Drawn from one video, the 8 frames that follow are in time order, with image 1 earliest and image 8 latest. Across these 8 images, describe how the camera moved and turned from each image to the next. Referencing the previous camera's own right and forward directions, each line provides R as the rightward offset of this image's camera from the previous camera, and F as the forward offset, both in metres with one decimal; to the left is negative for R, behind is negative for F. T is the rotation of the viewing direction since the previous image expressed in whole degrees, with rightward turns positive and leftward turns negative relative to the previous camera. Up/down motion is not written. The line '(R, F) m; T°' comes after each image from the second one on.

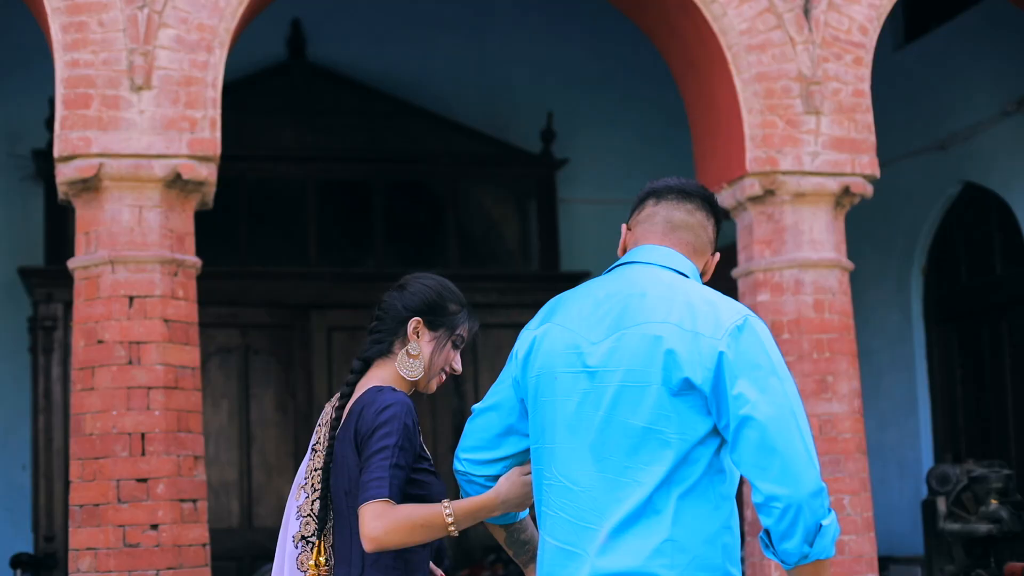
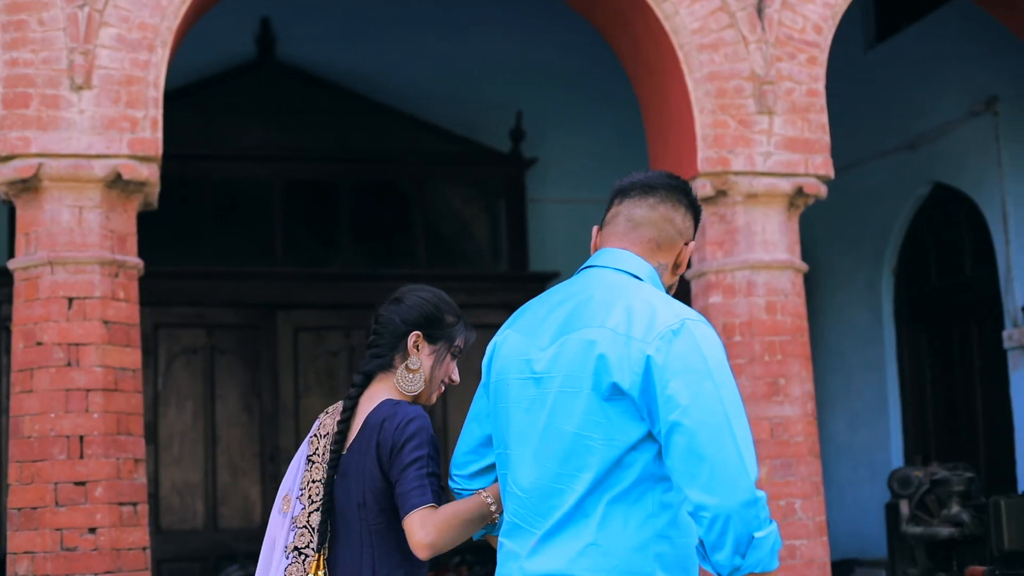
(+0.3, +0.1) m; 0°
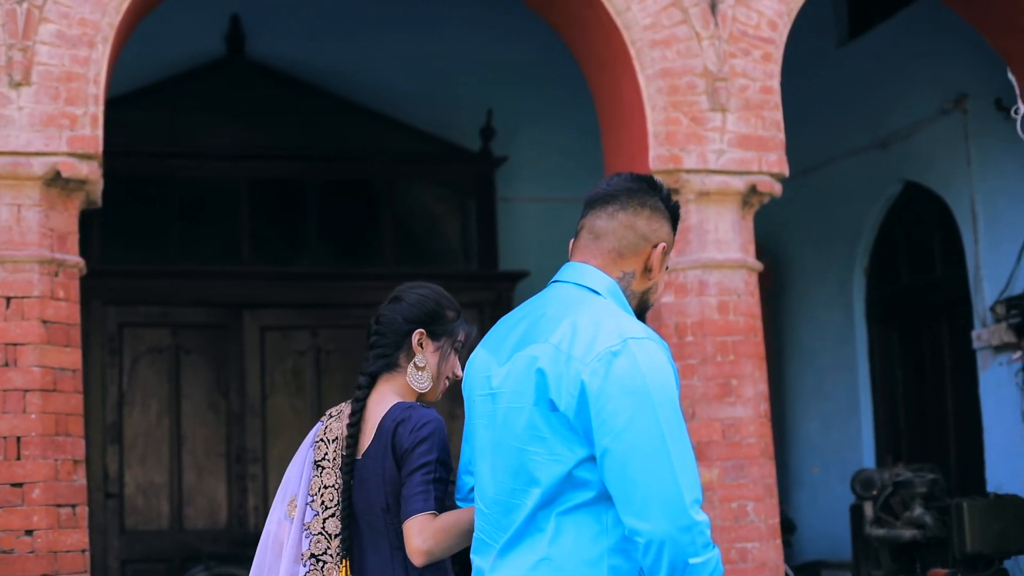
(+0.3, +0.1) m; 0°
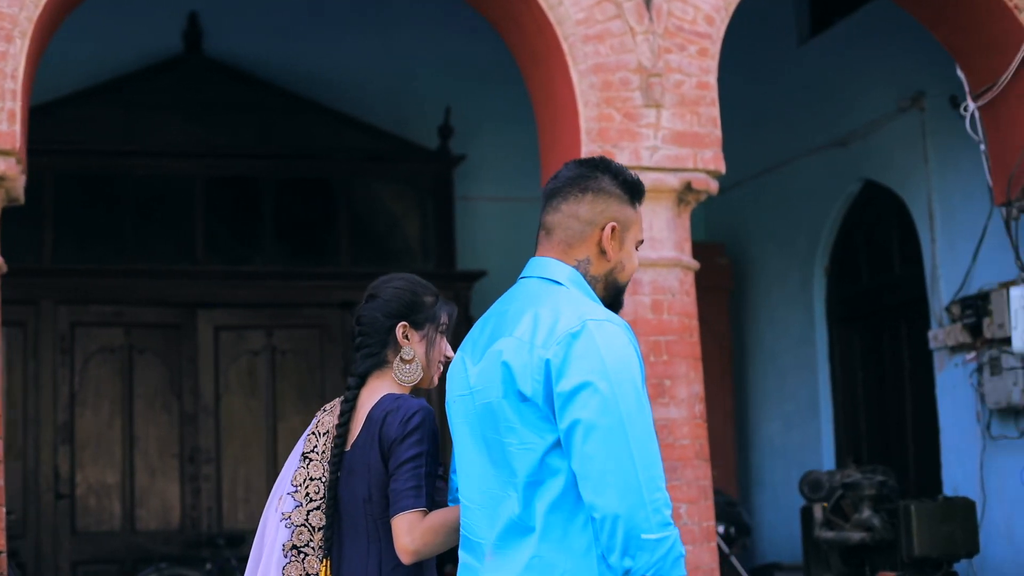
(+0.3, +0.1) m; 0°
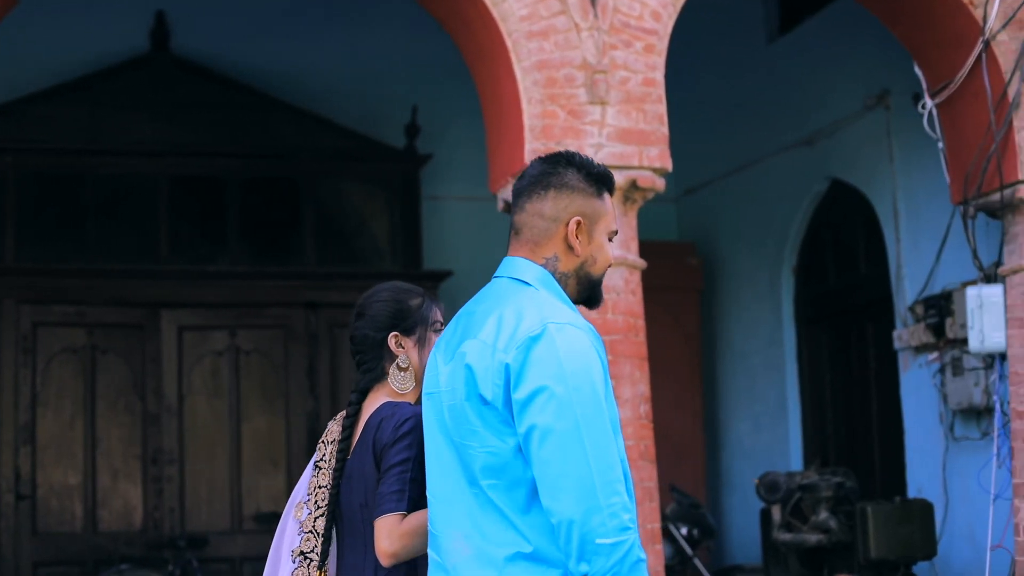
(+0.3, +0.1) m; 0°
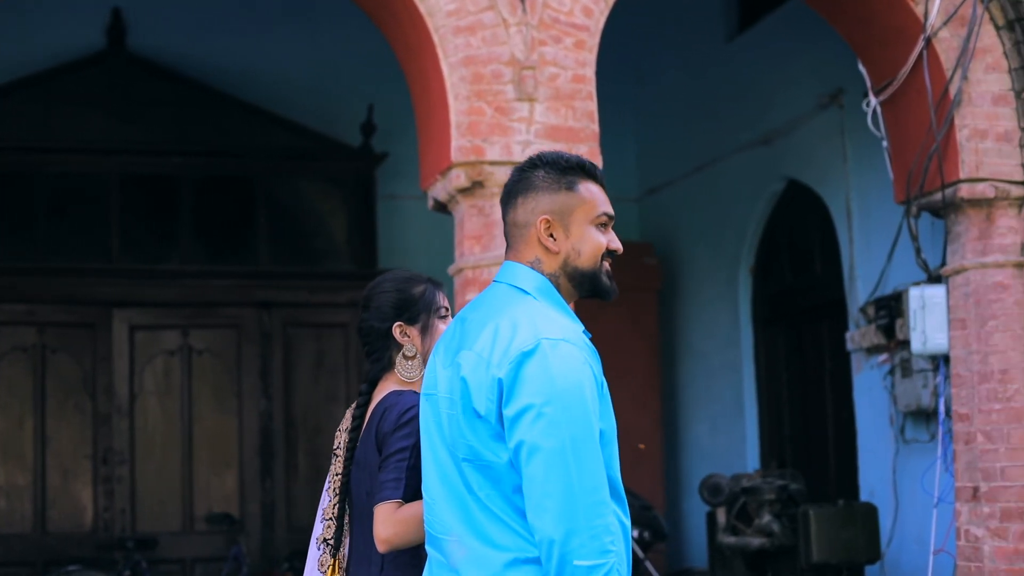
(+0.4, +0.1) m; 0°
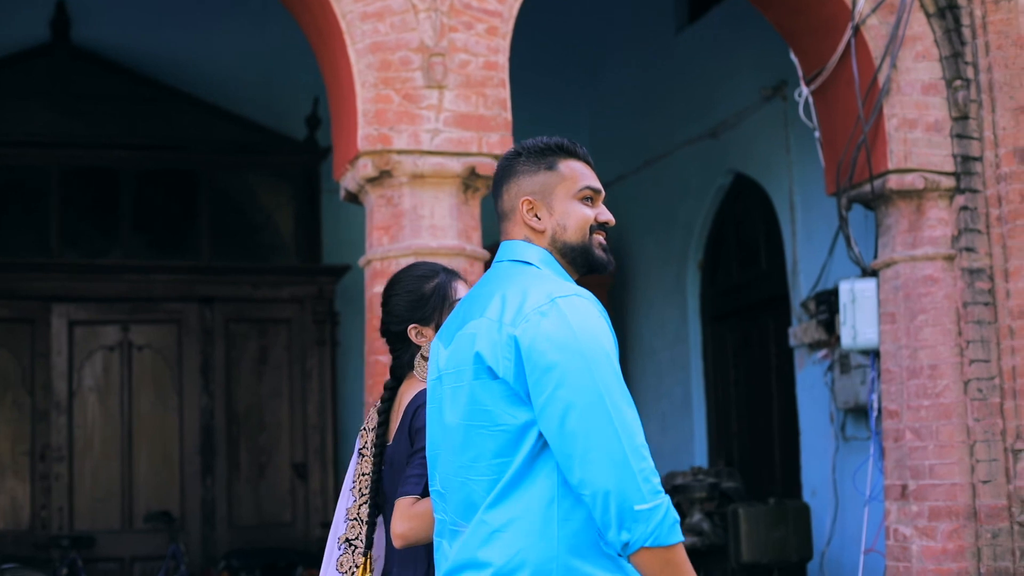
(+0.4, +0.1) m; 0°
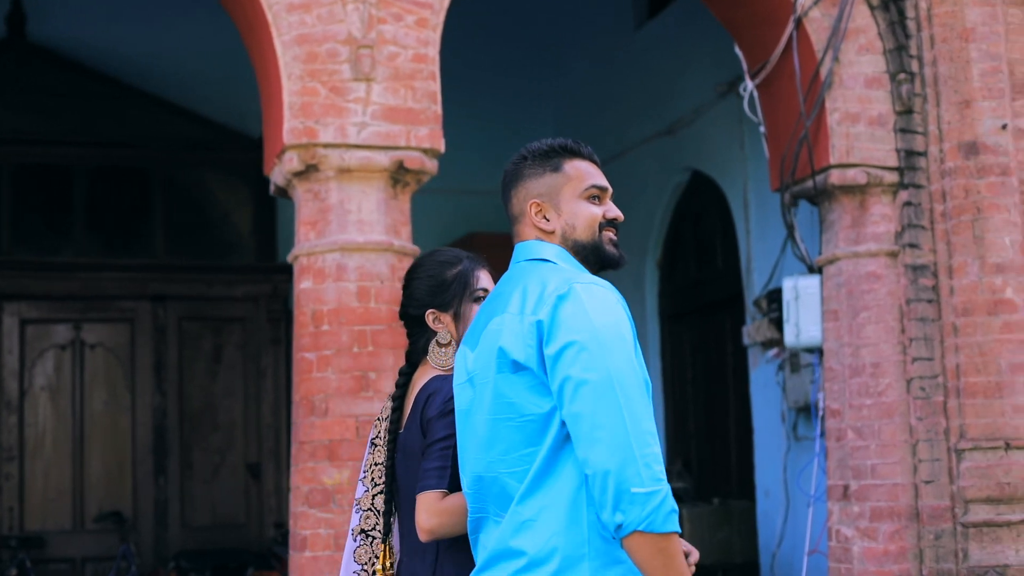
(+0.3, +0.1) m; 0°
